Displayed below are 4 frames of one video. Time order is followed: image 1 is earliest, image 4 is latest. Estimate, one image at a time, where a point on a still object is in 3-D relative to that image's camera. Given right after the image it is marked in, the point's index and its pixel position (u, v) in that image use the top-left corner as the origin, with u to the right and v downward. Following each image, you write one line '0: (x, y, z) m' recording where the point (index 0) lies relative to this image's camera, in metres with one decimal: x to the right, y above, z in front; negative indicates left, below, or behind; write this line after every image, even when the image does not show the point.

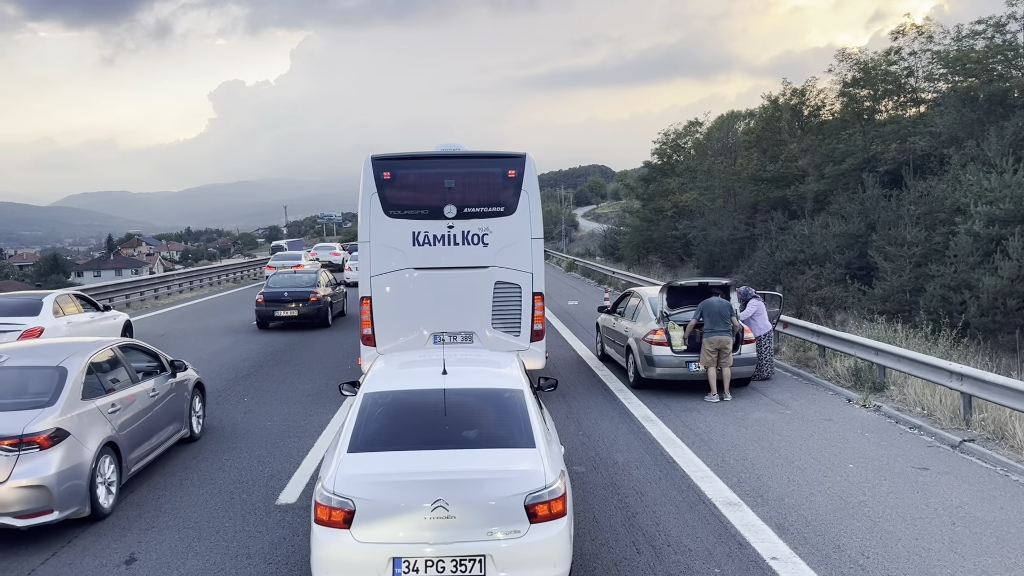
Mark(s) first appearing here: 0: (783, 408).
0: (+3.3, -1.5, +9.0) m
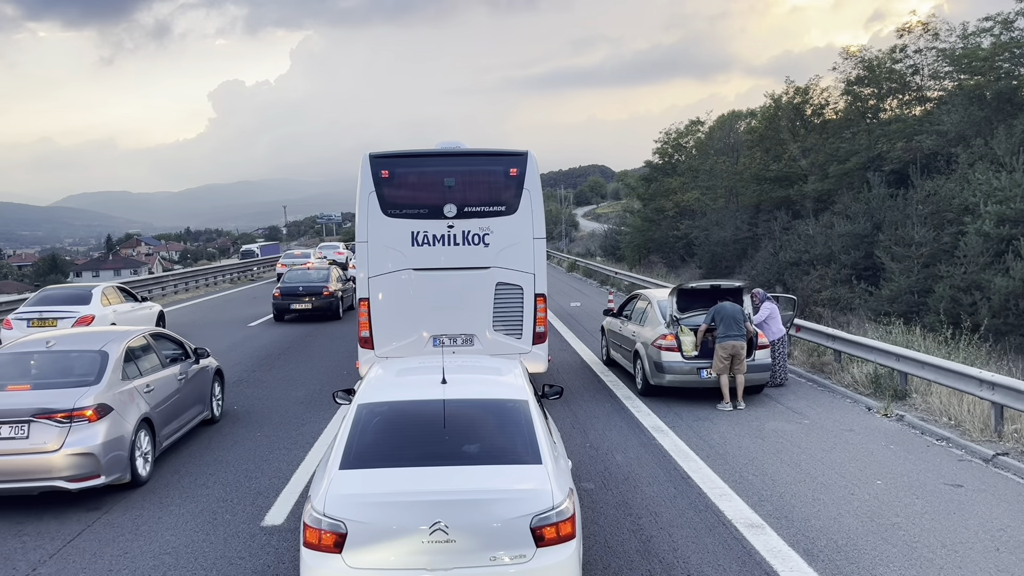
0: (+3.4, -1.5, +8.6) m
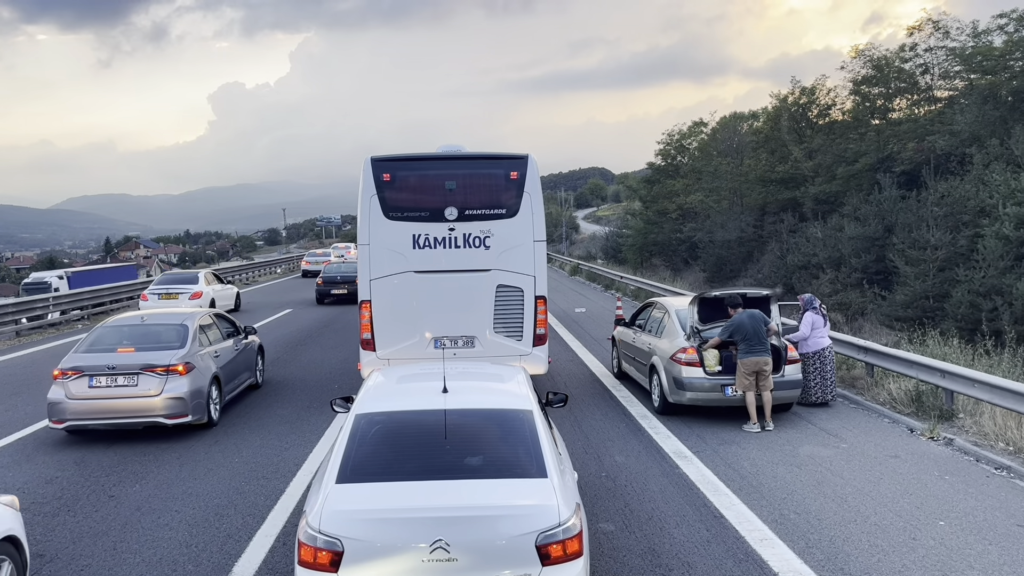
0: (+3.4, -1.6, +7.8) m
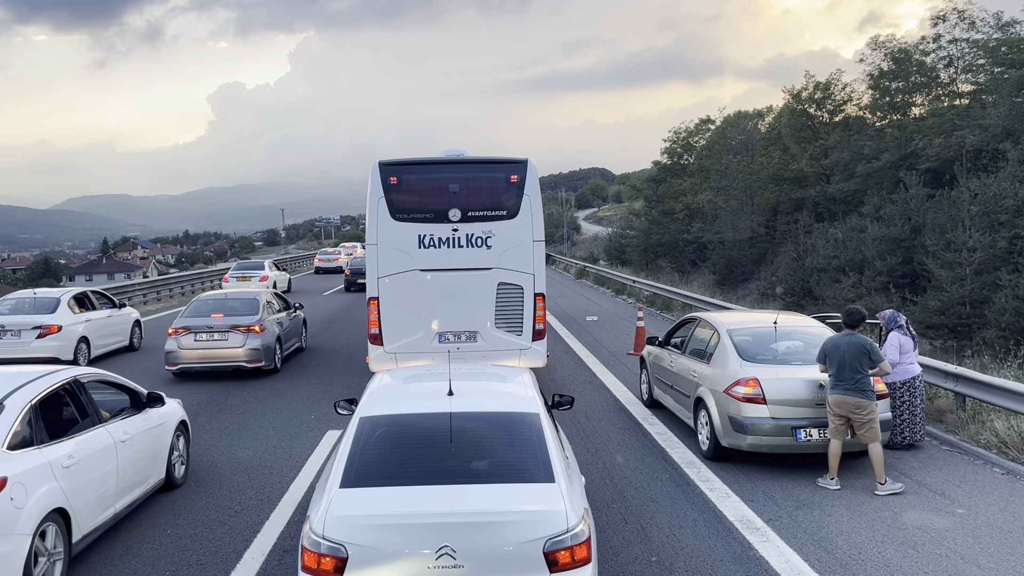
0: (+3.6, -1.8, +6.0) m
